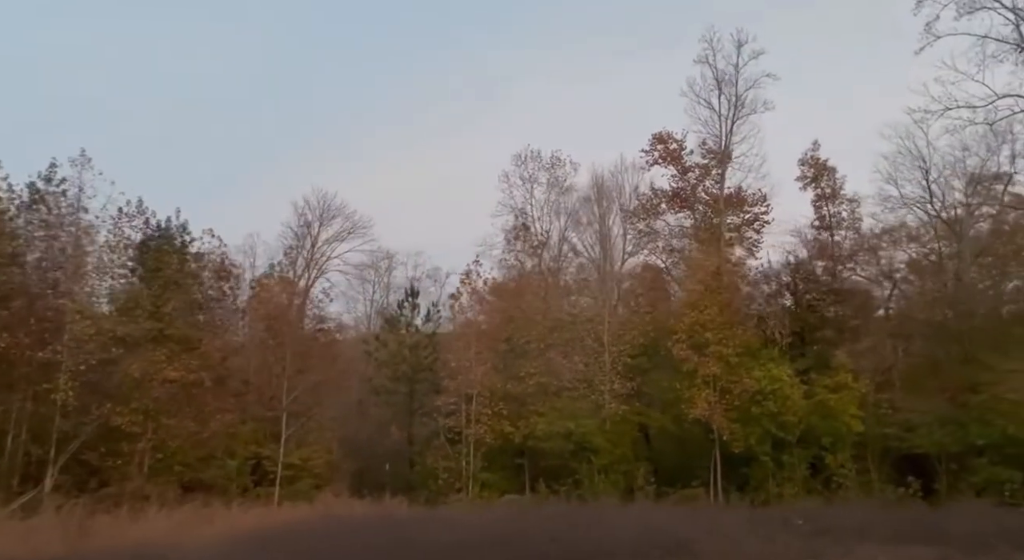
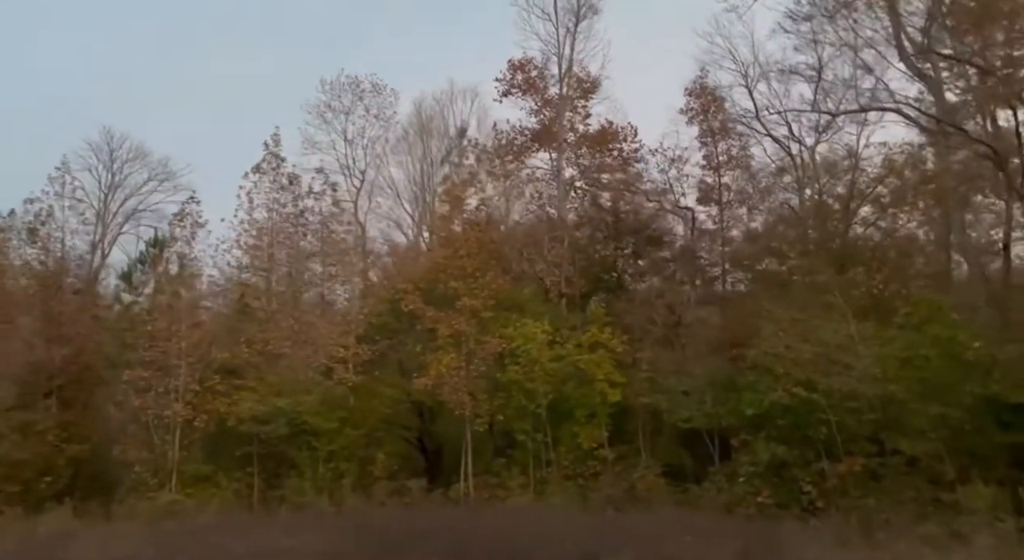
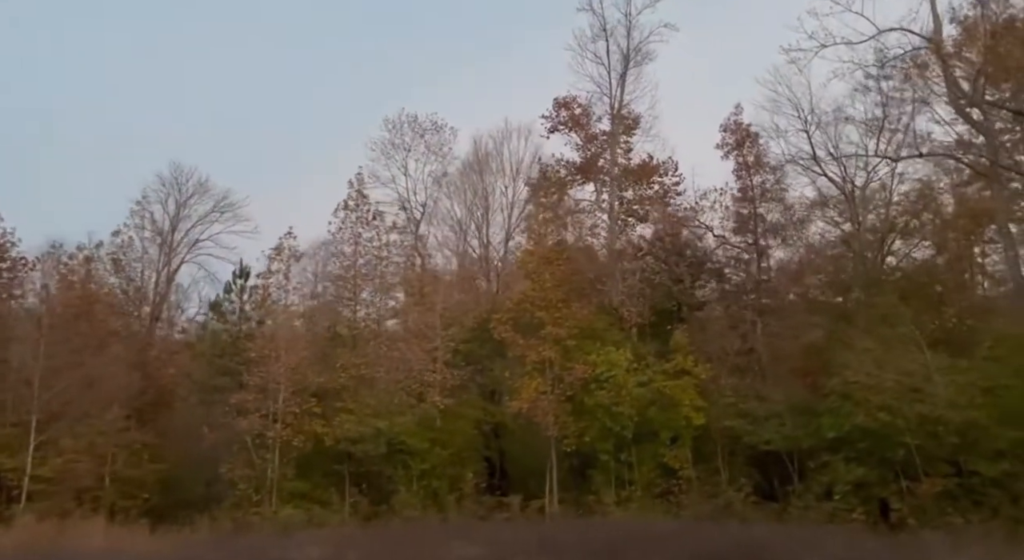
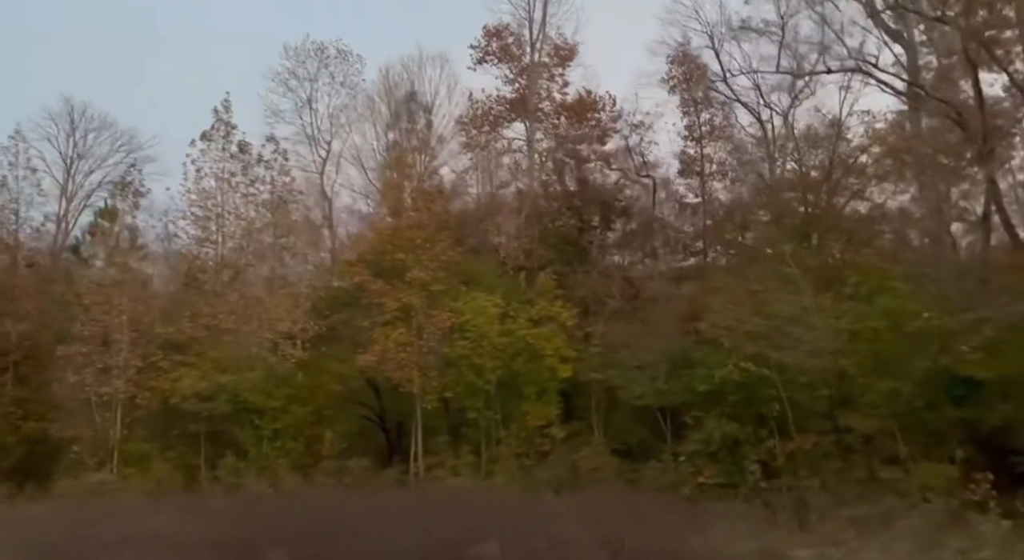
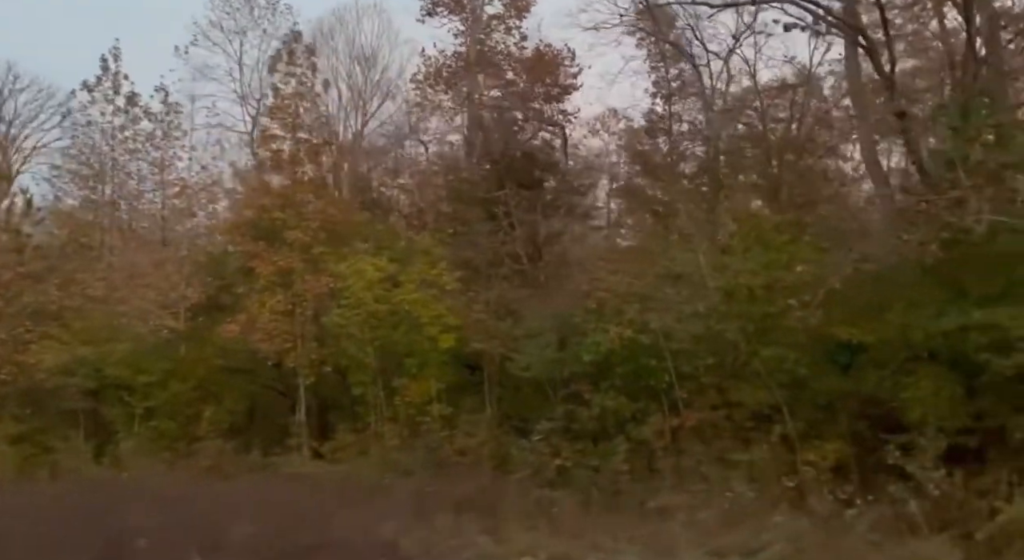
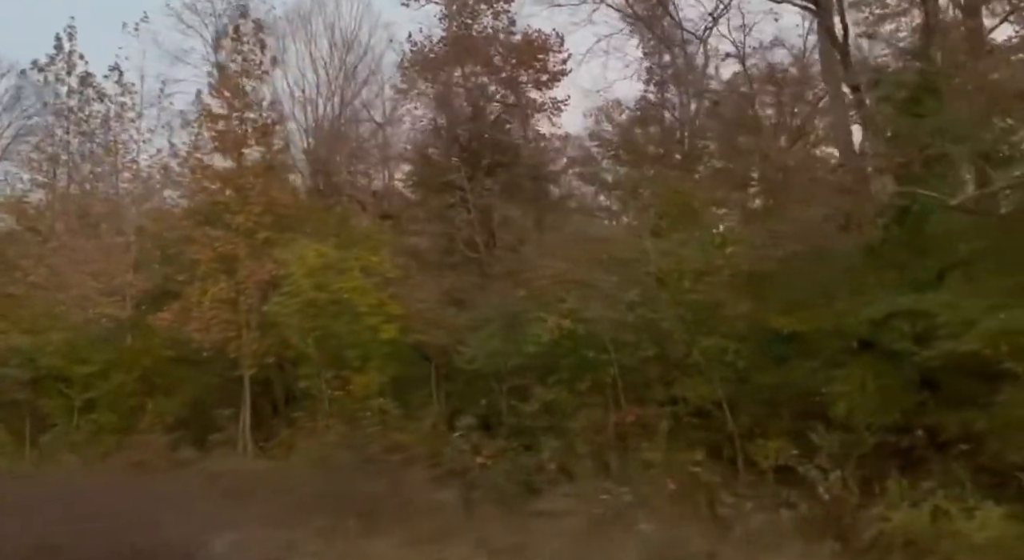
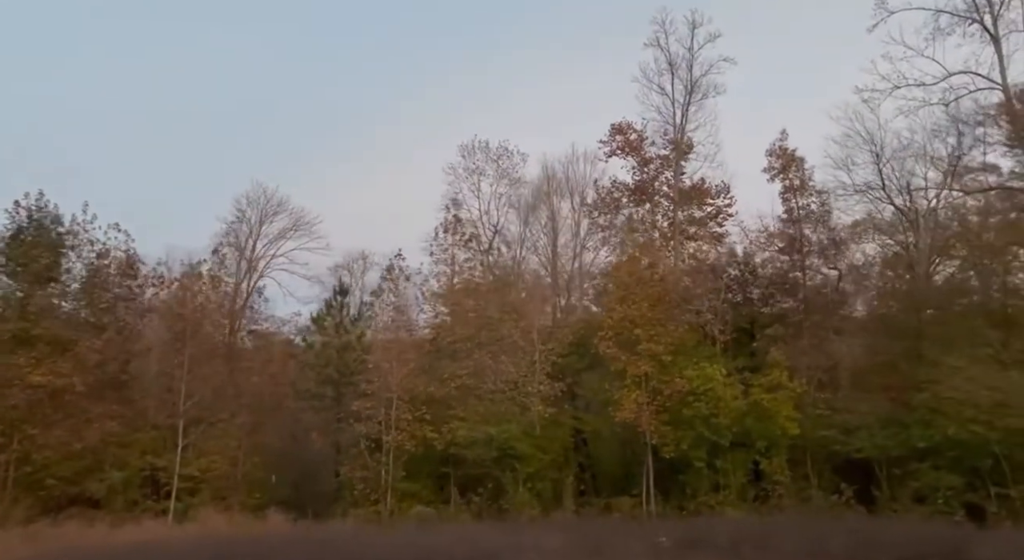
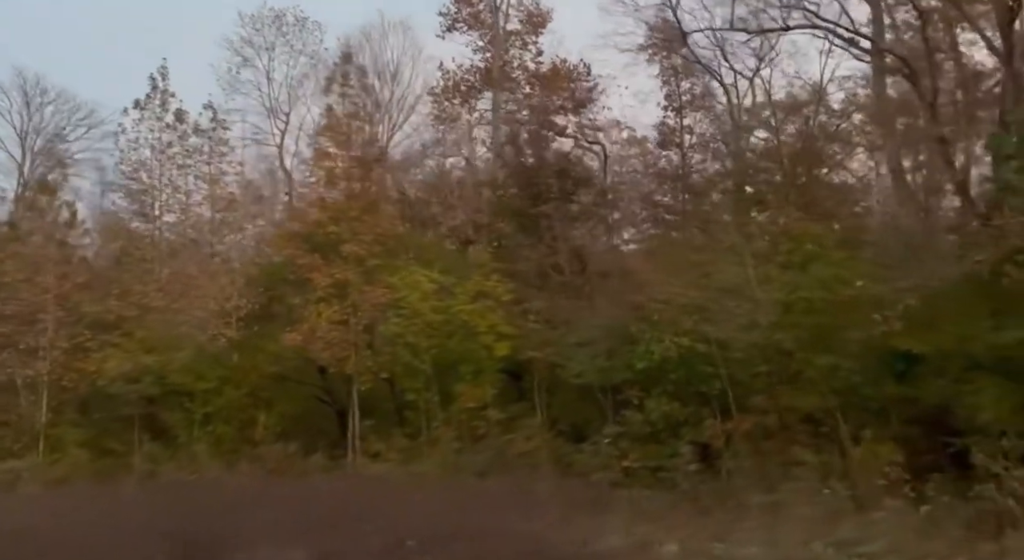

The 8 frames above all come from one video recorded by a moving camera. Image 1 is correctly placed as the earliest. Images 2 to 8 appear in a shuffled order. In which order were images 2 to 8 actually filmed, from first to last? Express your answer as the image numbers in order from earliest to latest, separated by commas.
7, 3, 2, 4, 8, 5, 6
